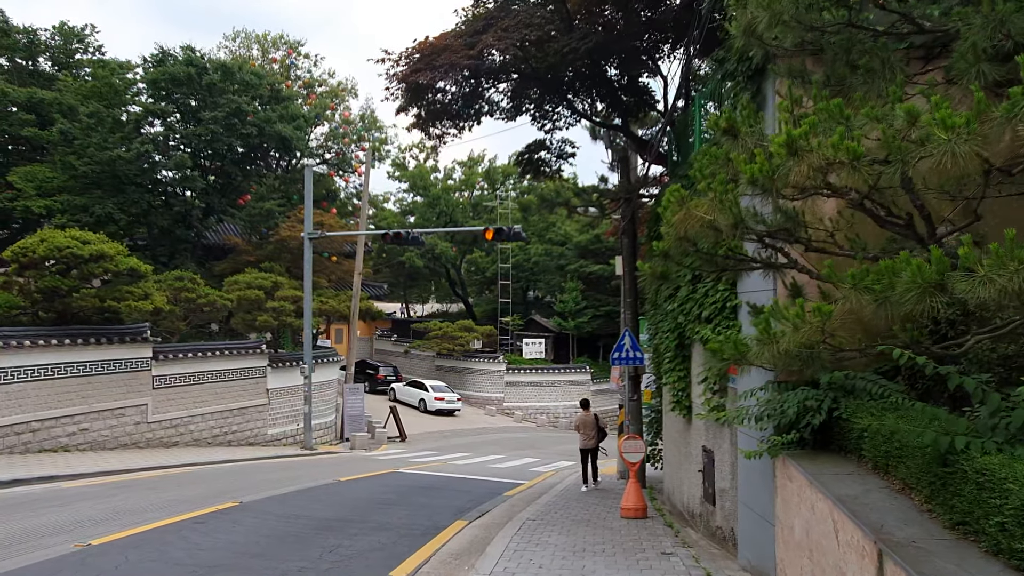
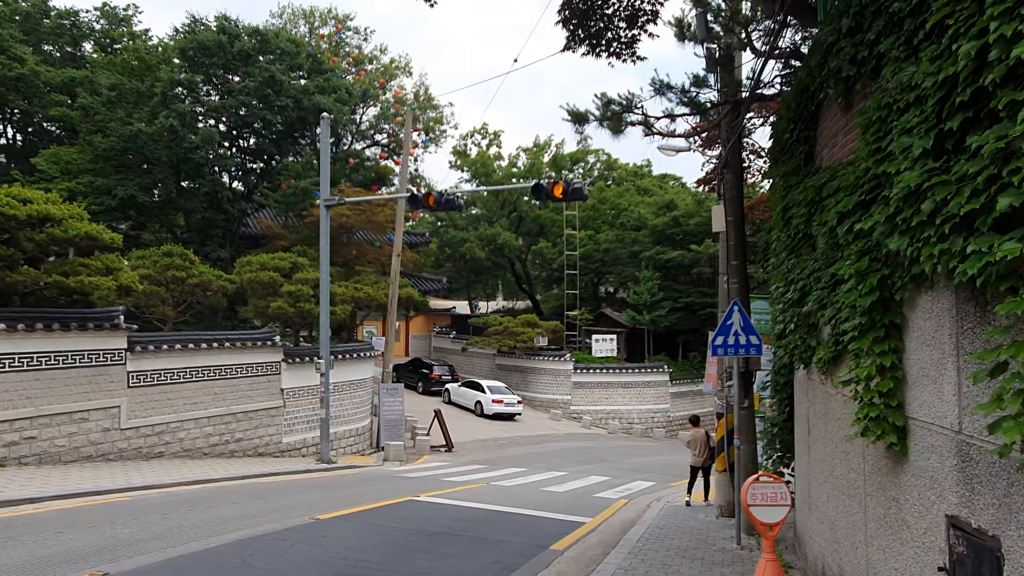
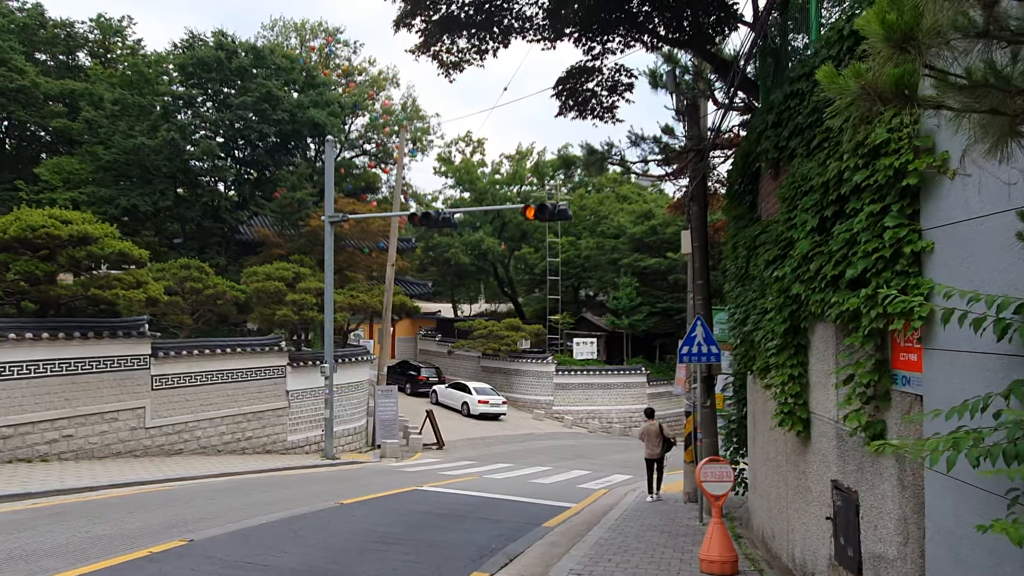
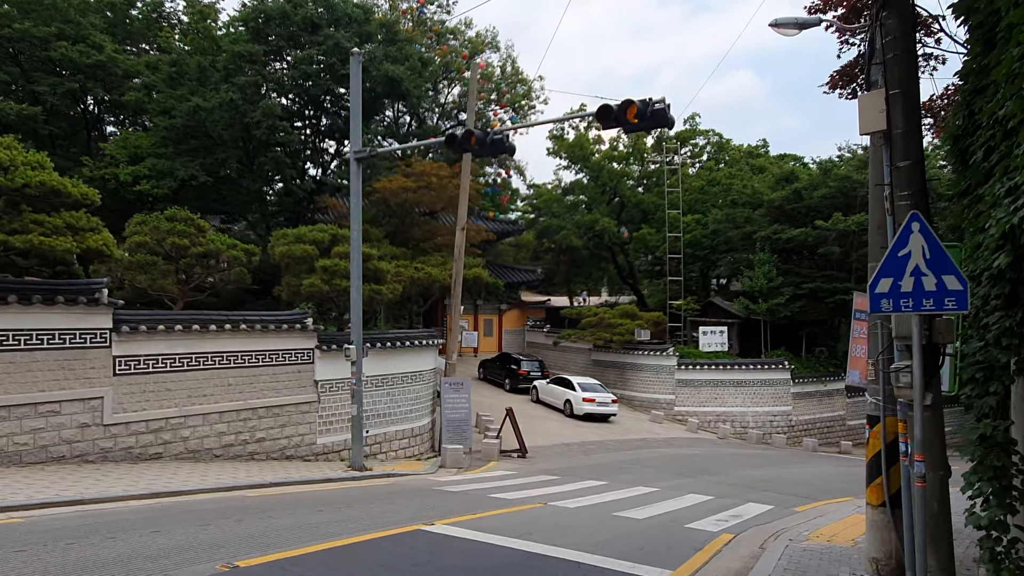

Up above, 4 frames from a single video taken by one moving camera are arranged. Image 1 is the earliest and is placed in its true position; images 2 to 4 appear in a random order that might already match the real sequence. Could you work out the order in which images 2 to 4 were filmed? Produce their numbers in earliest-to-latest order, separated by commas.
3, 2, 4
